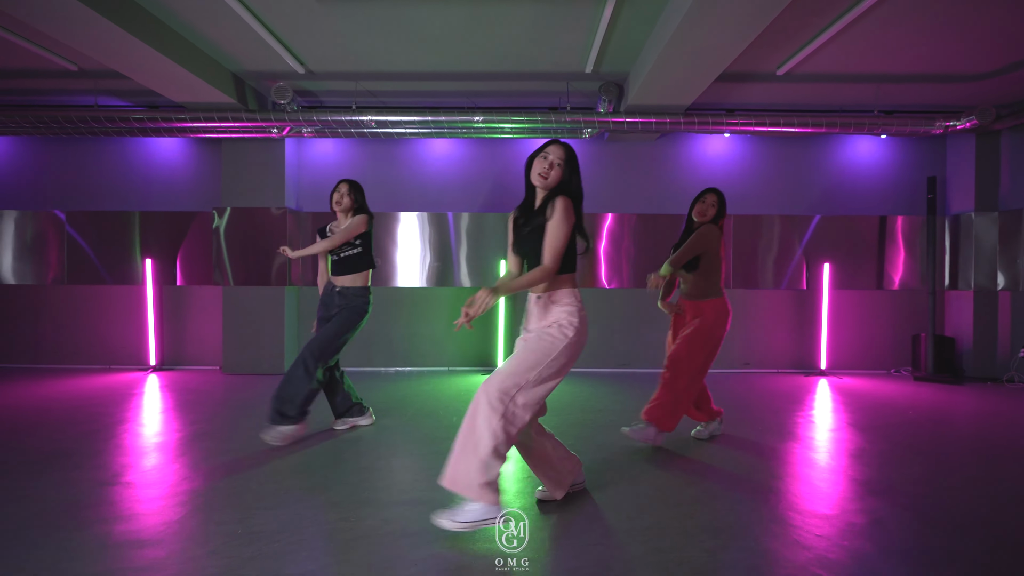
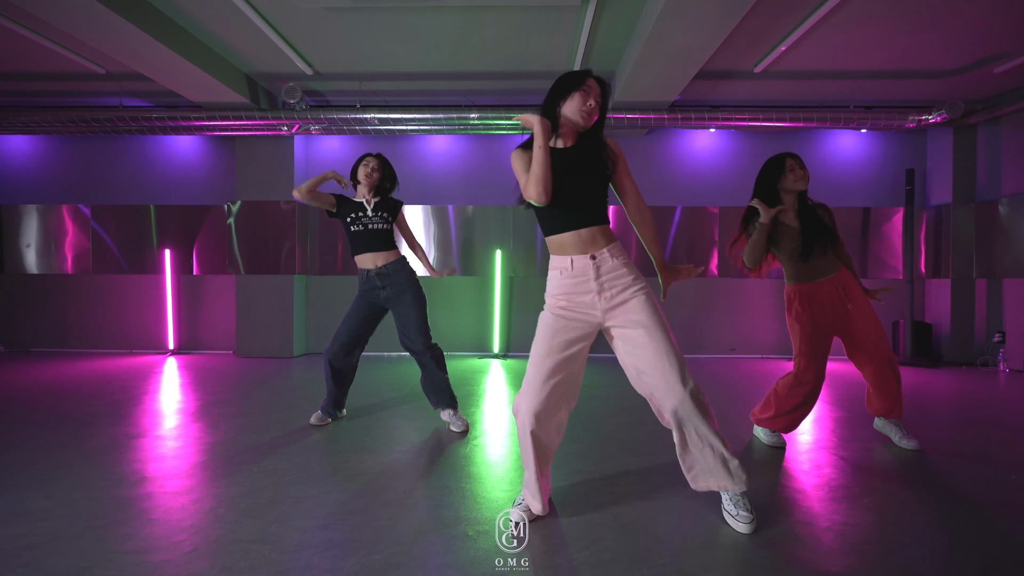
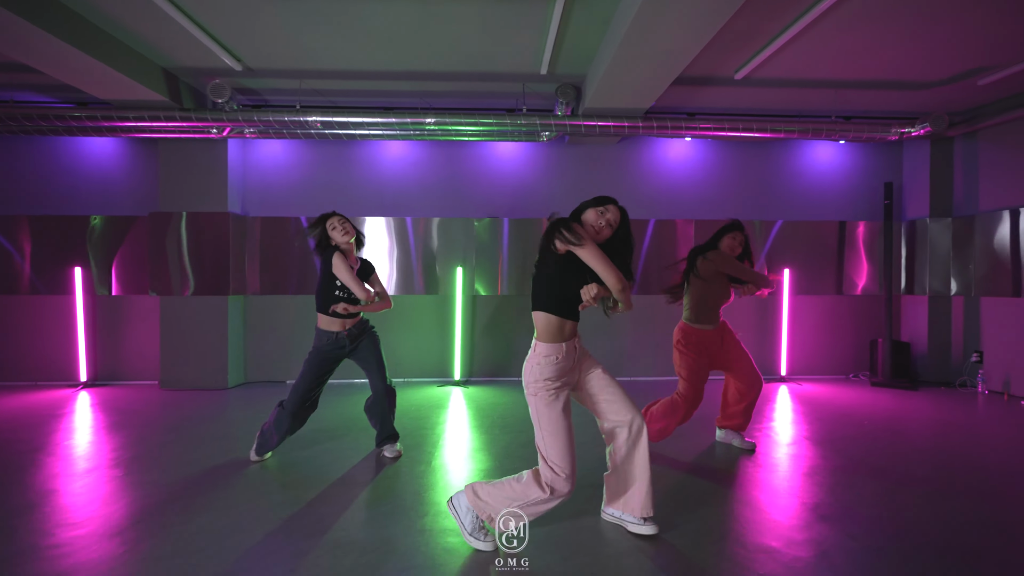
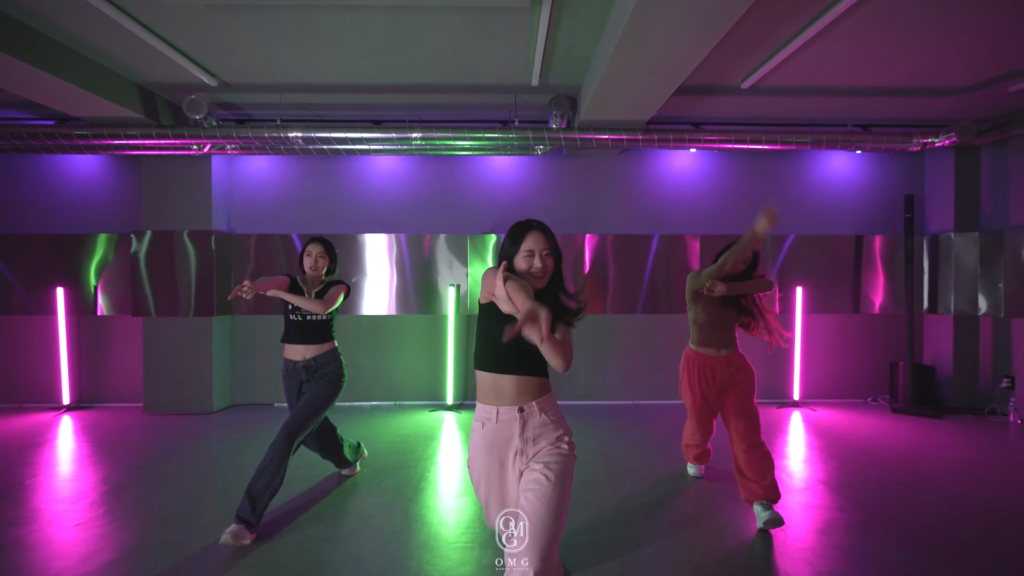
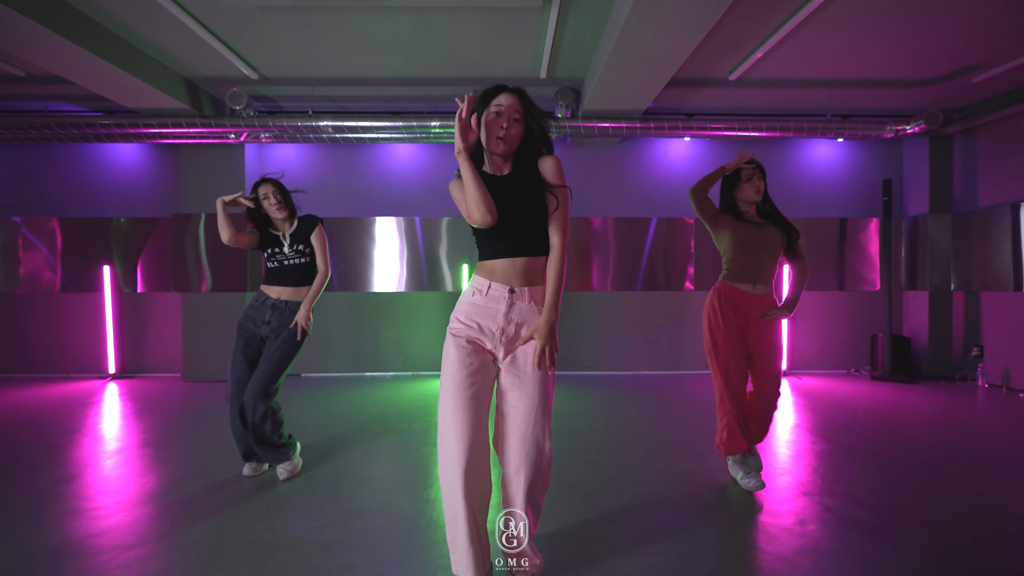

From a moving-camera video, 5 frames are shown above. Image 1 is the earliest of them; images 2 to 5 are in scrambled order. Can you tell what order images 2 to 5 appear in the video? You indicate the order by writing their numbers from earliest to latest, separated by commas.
3, 4, 5, 2
